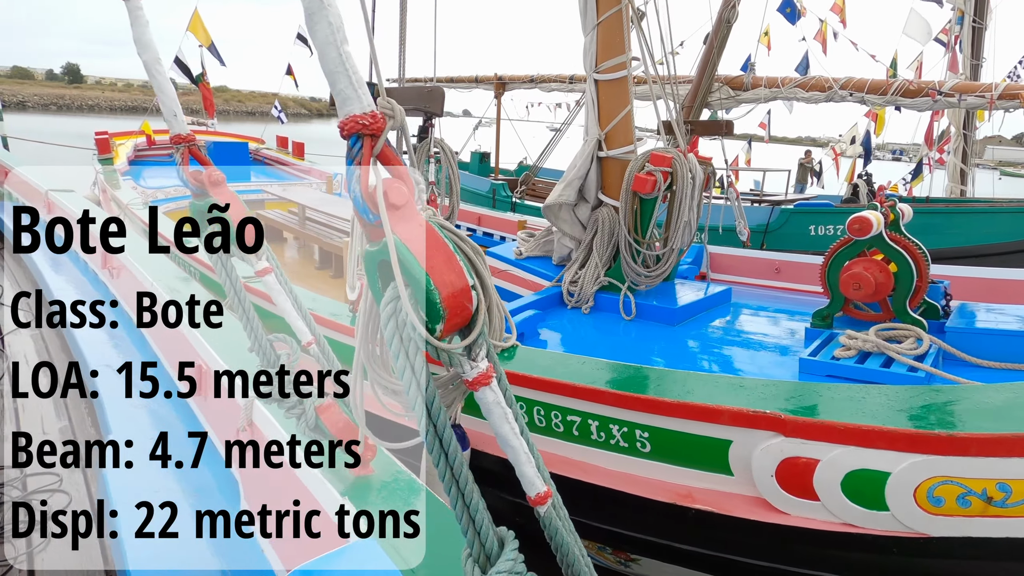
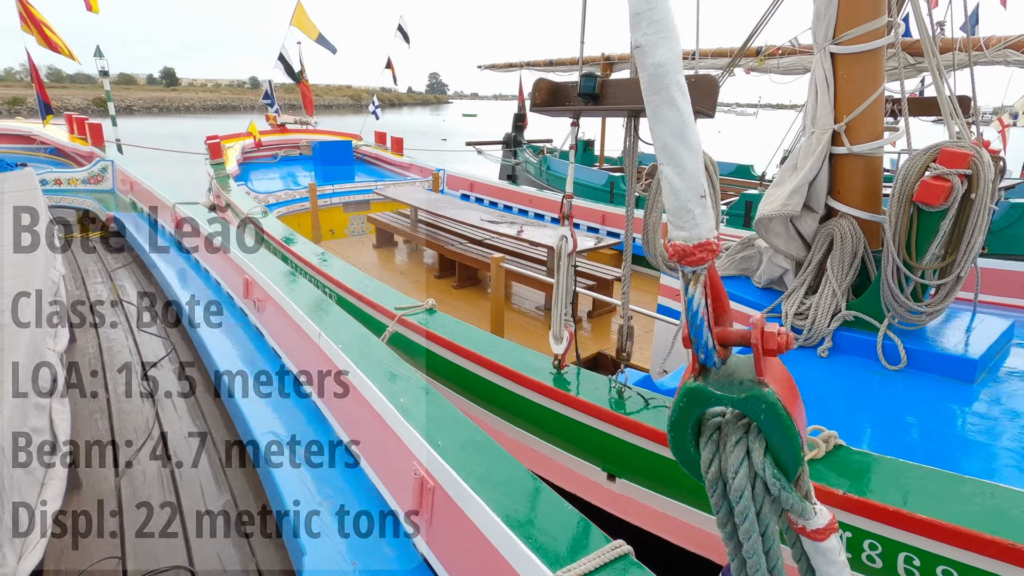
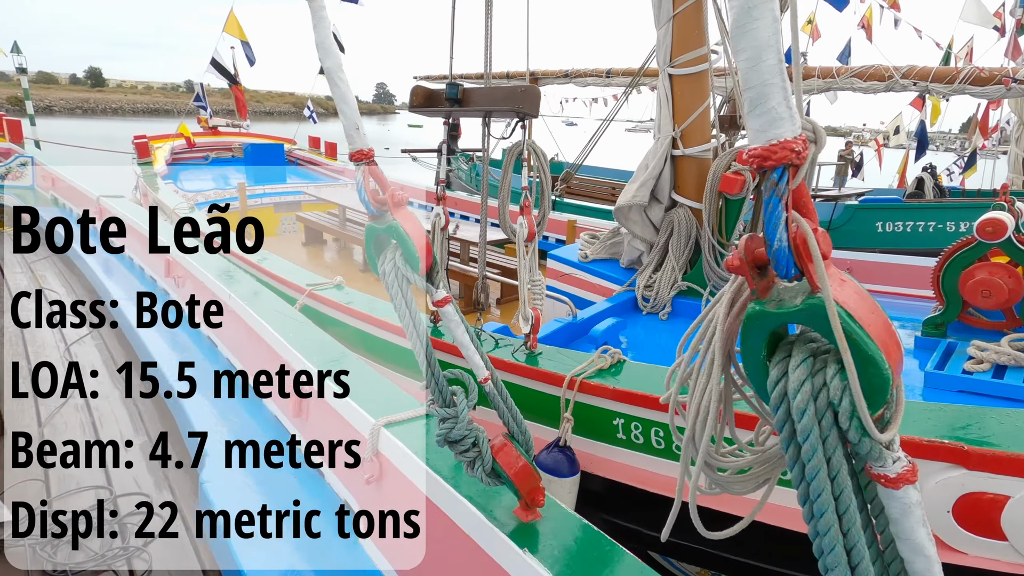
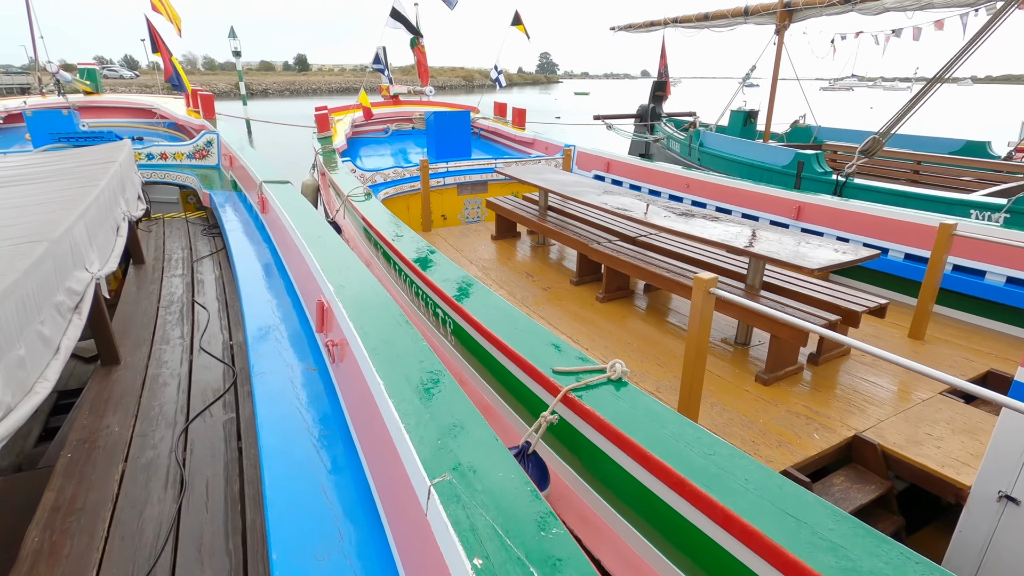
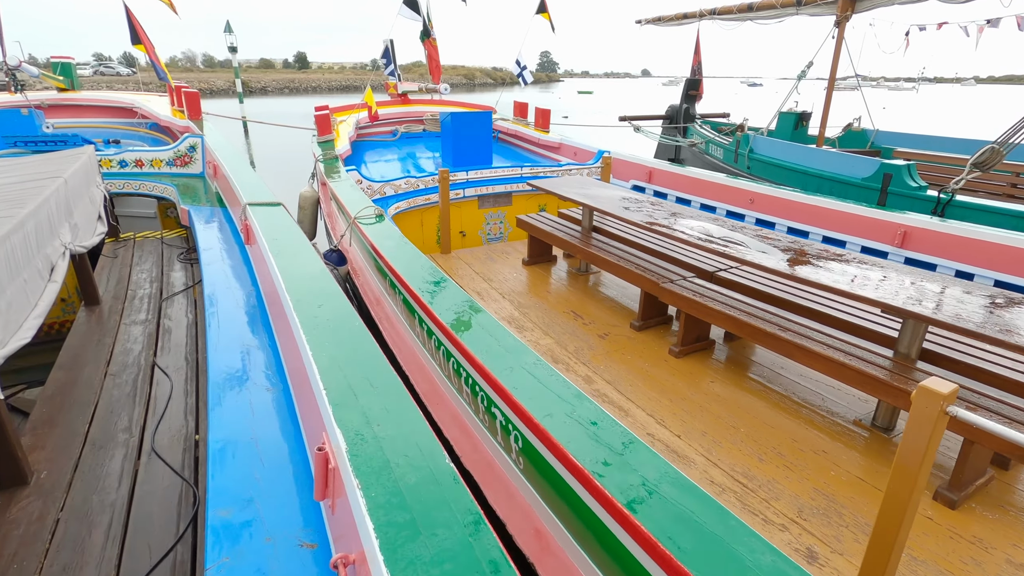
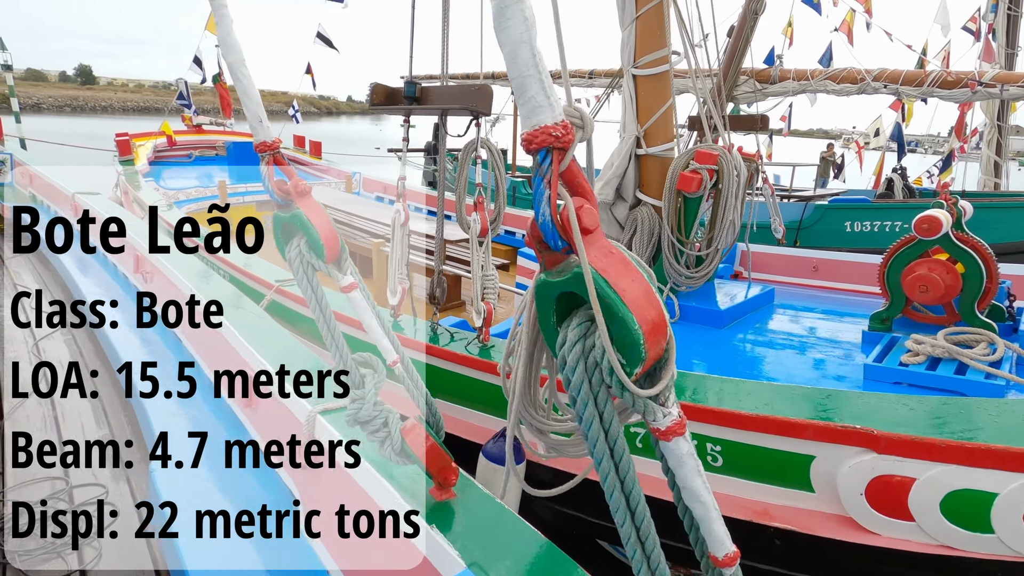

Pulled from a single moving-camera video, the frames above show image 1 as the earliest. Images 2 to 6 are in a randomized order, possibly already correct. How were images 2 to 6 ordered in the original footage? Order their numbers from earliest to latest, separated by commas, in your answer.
6, 3, 2, 4, 5
